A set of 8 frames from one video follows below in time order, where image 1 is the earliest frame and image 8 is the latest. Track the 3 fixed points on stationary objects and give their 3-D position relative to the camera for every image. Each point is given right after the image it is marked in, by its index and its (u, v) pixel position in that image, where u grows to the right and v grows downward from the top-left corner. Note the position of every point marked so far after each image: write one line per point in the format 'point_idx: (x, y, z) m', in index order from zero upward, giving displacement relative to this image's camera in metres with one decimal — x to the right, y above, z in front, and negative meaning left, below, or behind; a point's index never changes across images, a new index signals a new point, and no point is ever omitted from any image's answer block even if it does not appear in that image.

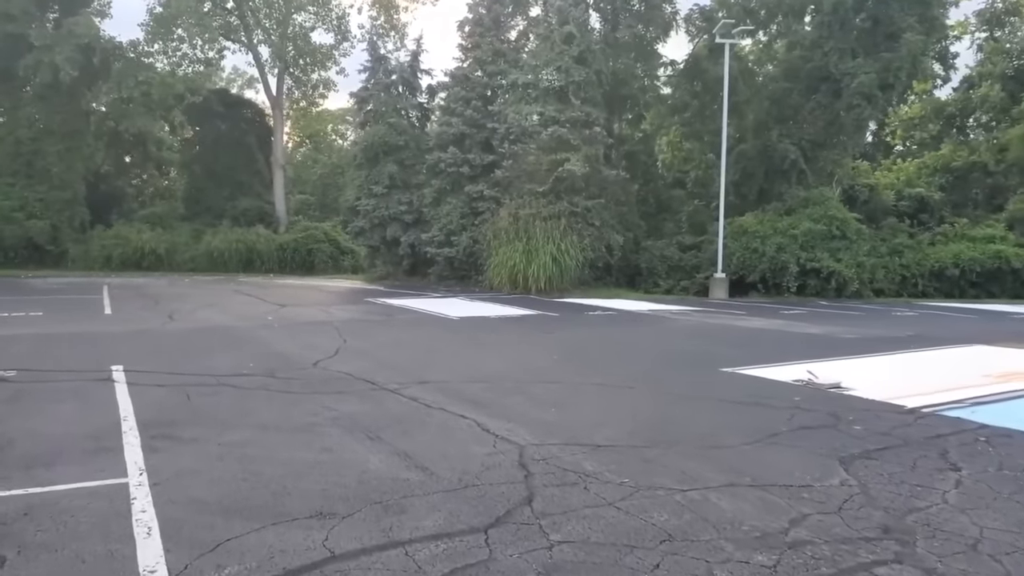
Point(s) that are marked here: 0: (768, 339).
0: (+3.9, -0.8, +12.0) m
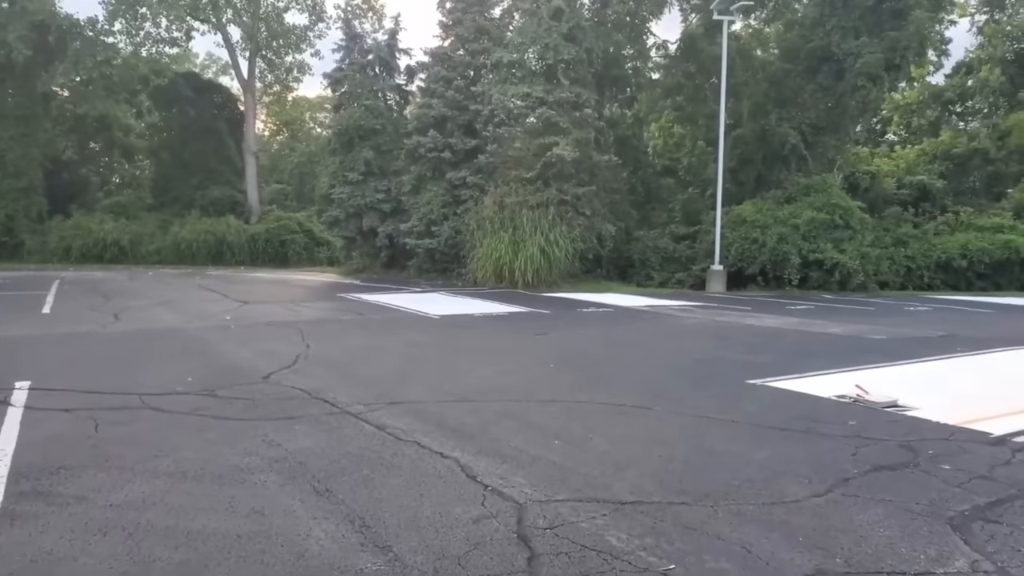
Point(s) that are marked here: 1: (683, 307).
0: (+3.7, -0.7, +10.6) m
1: (+3.5, -0.4, +16.0) m
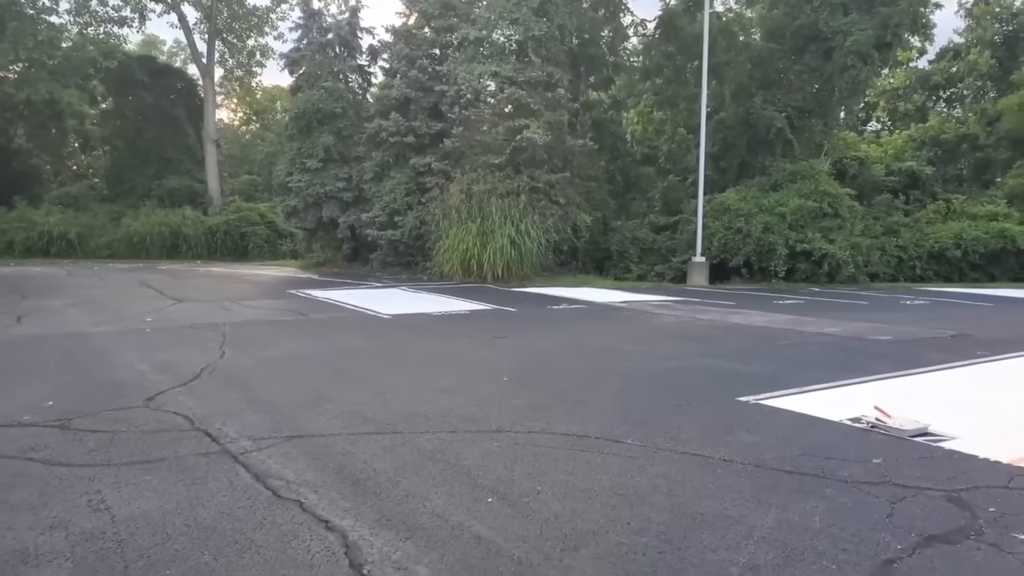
0: (+3.2, -0.7, +9.3) m
1: (+2.8, -0.3, +14.6) m
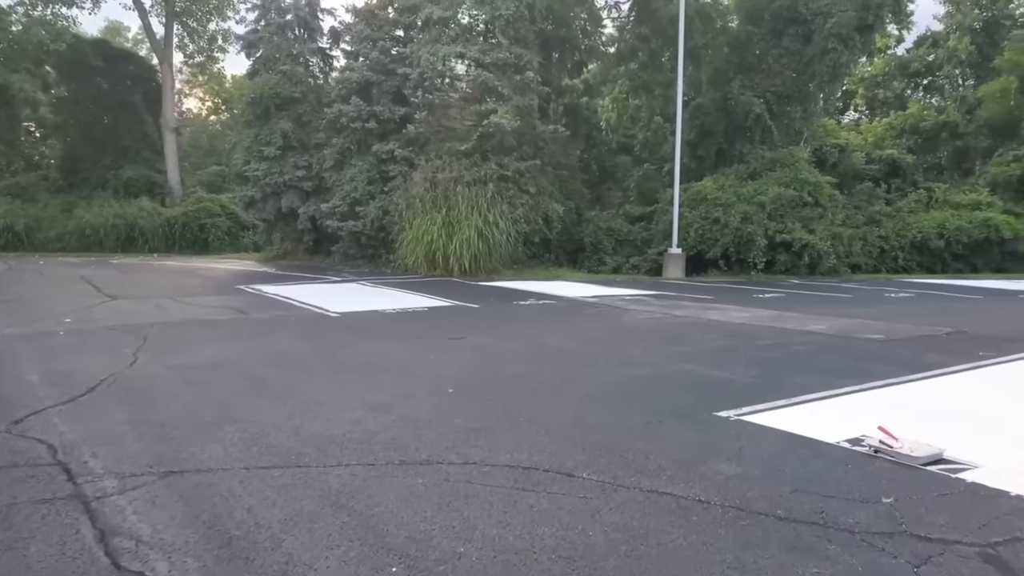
0: (+2.7, -0.6, +8.4) m
1: (+2.2, -0.2, +13.7) m
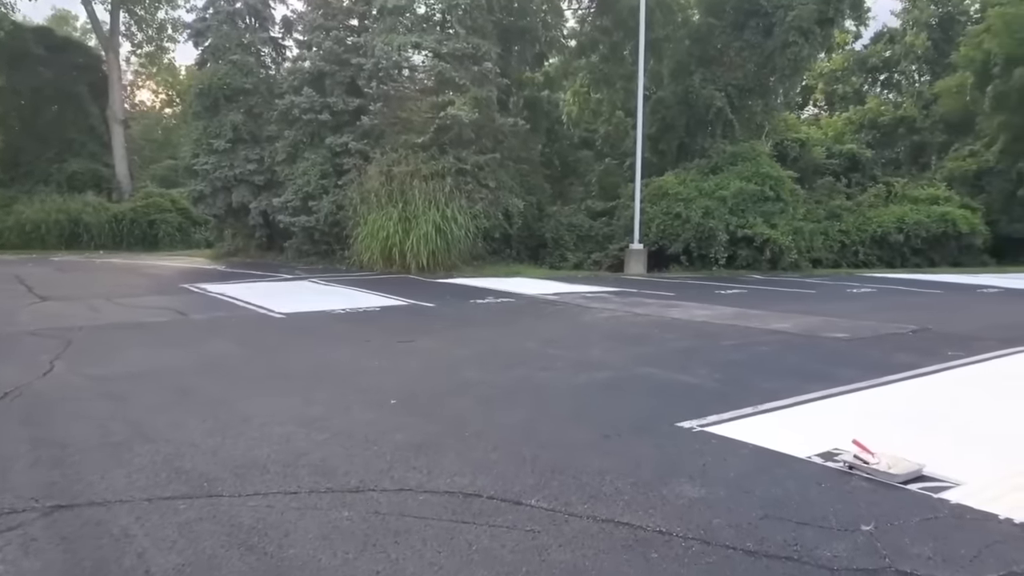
0: (+2.2, -0.6, +8.1) m
1: (+1.4, -0.1, +13.3) m
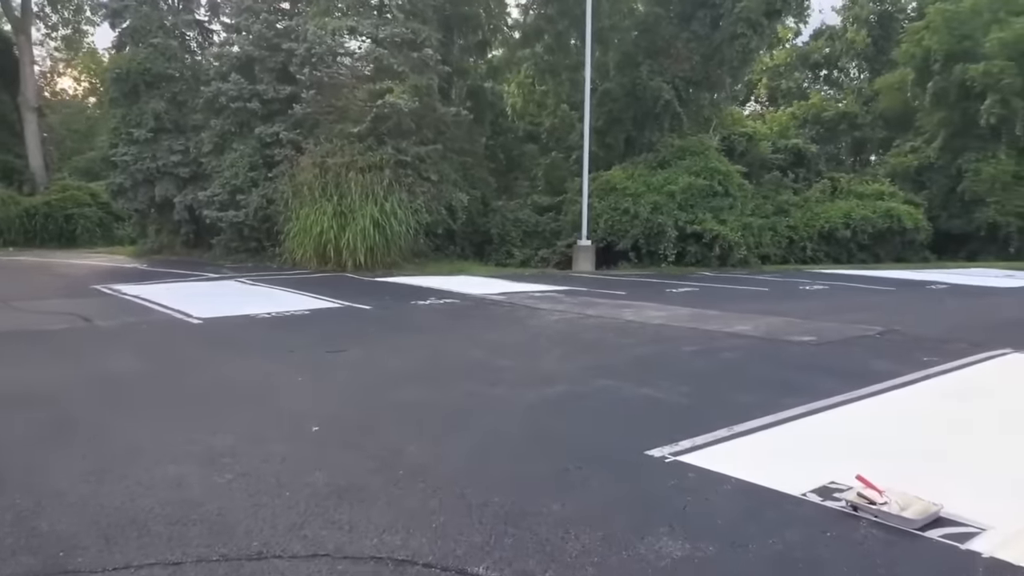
0: (+1.6, -0.6, +7.4) m
1: (+0.5, -0.1, +12.6) m
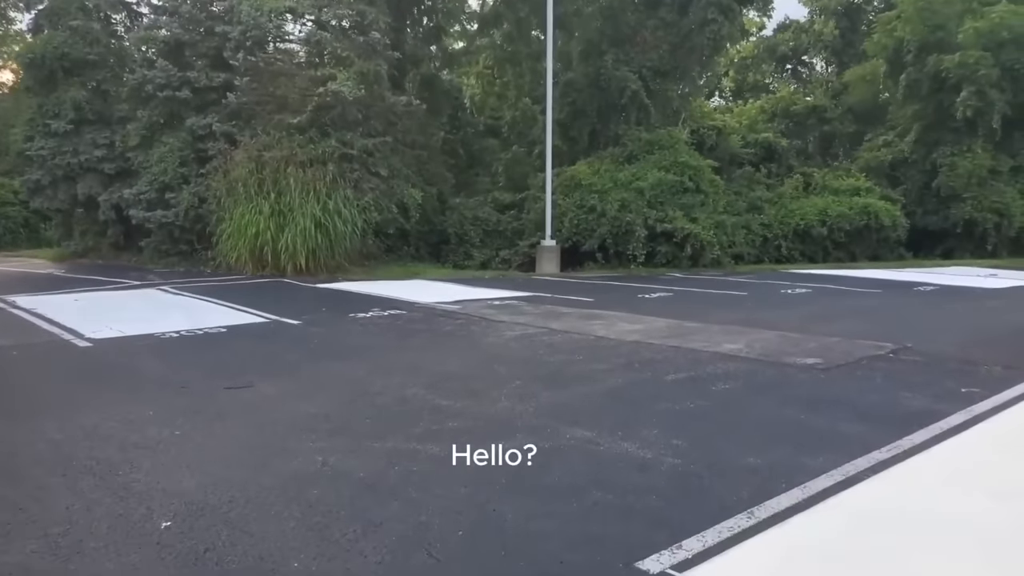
0: (+1.2, -0.7, +6.1) m
1: (-0.1, -0.2, +11.2) m
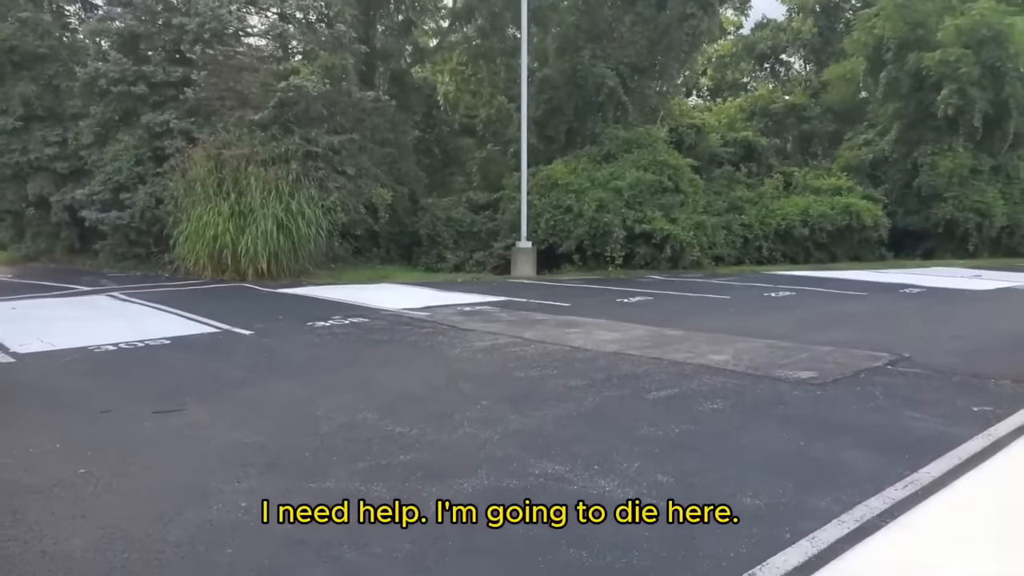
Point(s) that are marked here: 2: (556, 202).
0: (+1.0, -0.8, +5.5) m
1: (-0.5, -0.3, +10.6) m
2: (+1.0, +1.9, +17.2) m
